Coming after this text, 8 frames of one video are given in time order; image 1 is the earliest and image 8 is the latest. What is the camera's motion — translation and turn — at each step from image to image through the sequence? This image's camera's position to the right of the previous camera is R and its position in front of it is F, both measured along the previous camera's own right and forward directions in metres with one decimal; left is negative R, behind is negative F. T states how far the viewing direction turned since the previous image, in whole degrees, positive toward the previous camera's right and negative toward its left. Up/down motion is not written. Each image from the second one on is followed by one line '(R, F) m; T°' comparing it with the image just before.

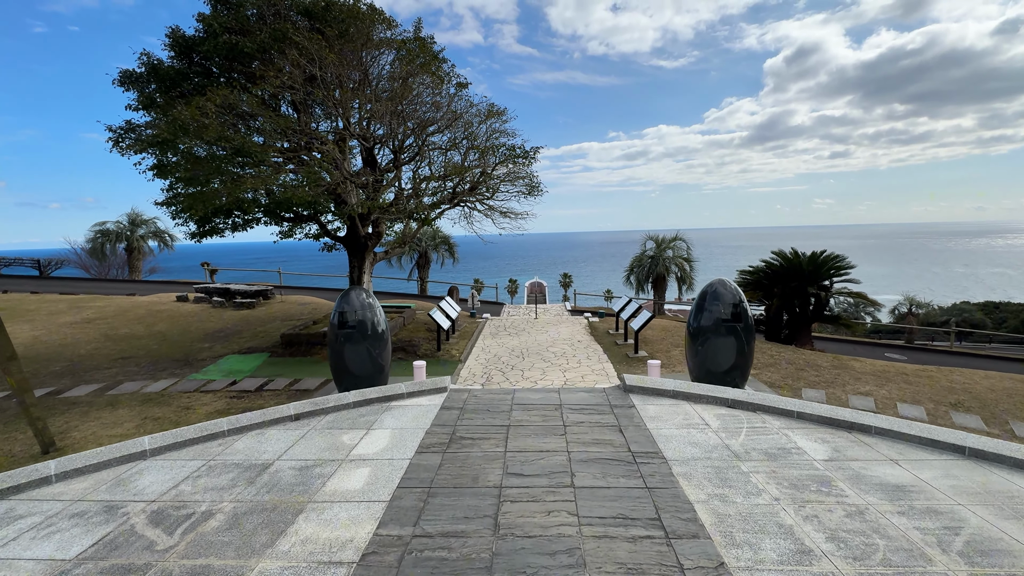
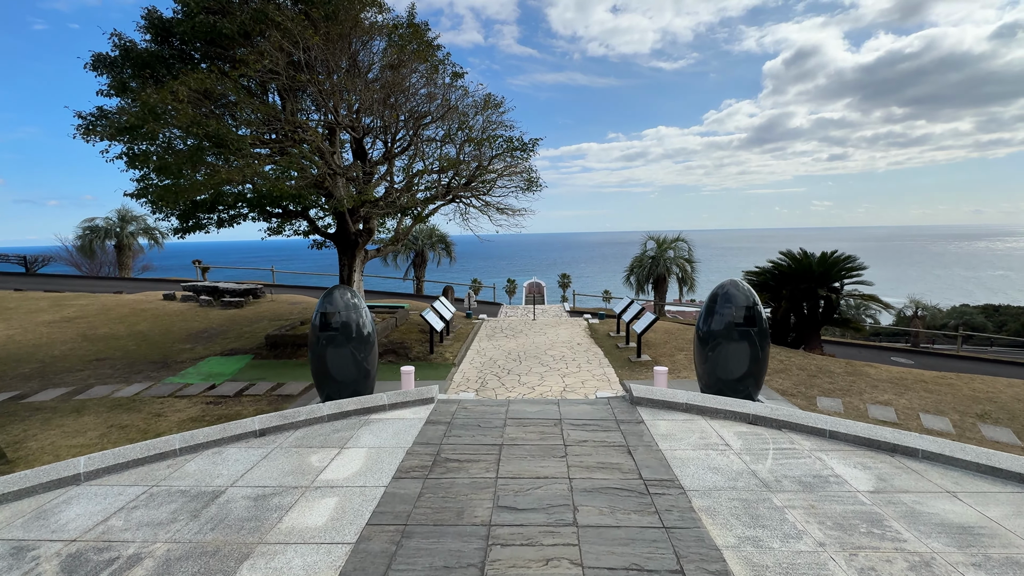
(0.0, +0.5) m; 0°
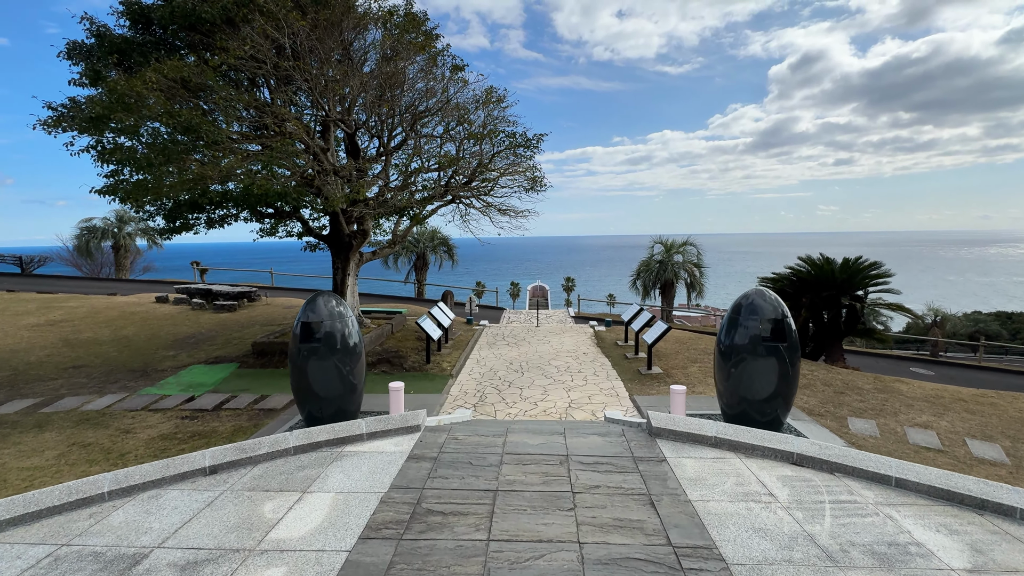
(0.0, +0.6) m; -1°
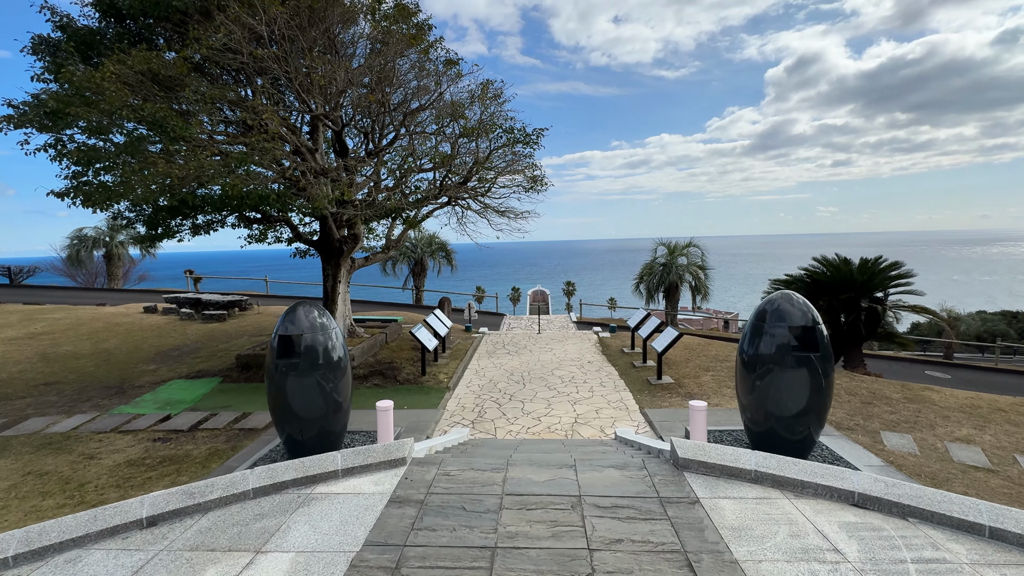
(0.0, +0.6) m; 0°
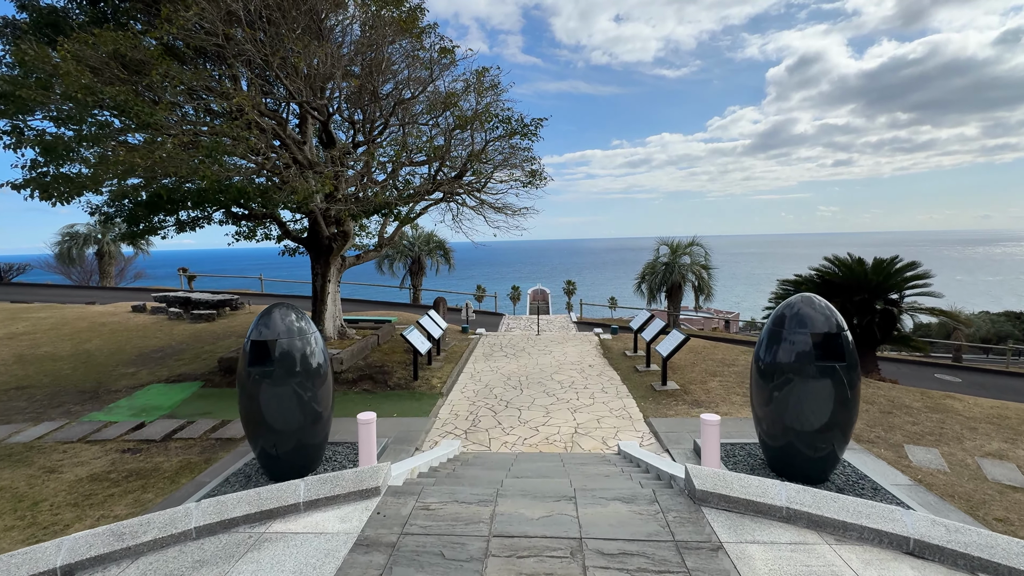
(+0.1, +0.5) m; 0°
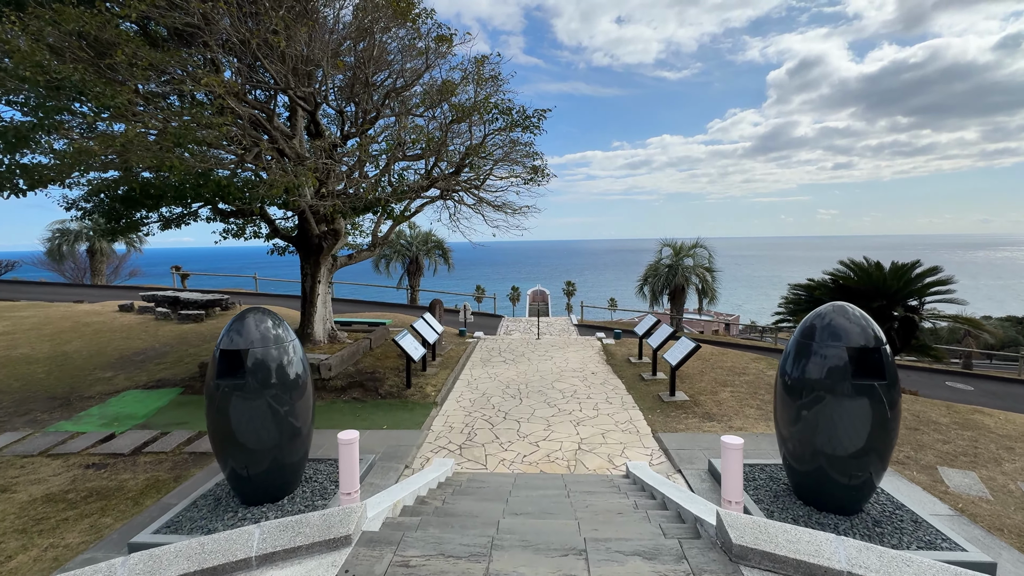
(0.0, +0.5) m; 0°
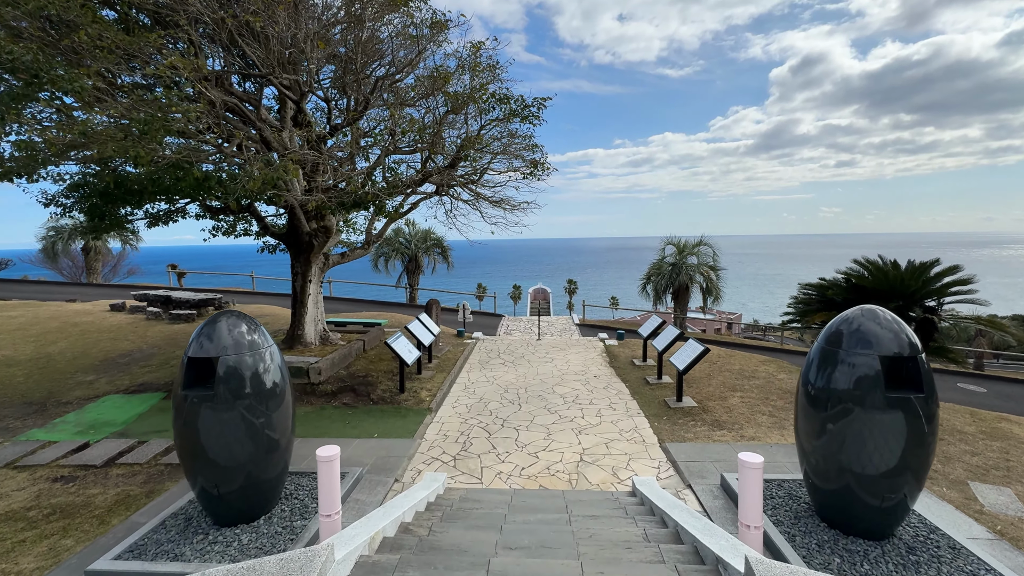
(+0.1, +0.4) m; 0°
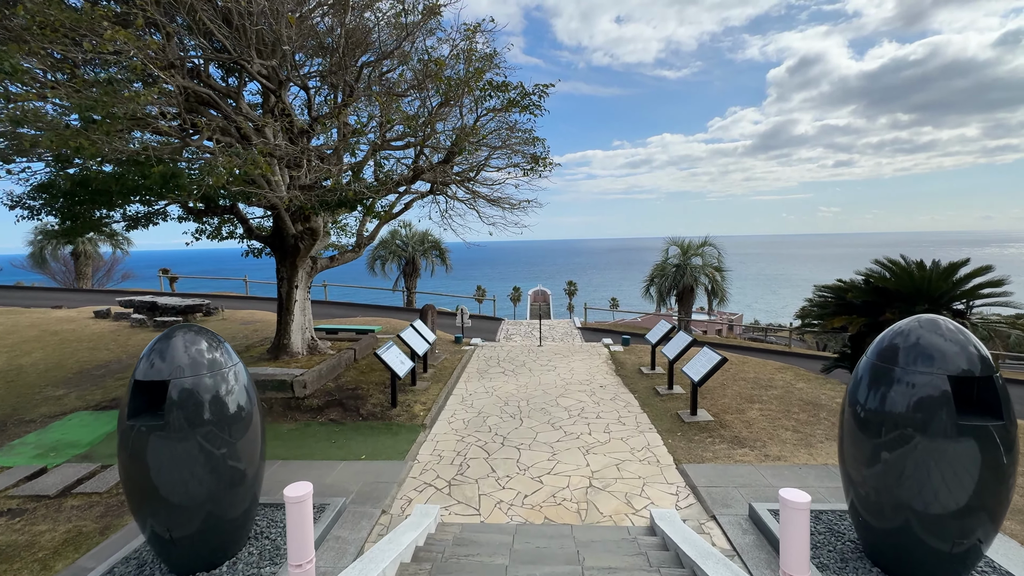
(0.0, +0.6) m; 0°
